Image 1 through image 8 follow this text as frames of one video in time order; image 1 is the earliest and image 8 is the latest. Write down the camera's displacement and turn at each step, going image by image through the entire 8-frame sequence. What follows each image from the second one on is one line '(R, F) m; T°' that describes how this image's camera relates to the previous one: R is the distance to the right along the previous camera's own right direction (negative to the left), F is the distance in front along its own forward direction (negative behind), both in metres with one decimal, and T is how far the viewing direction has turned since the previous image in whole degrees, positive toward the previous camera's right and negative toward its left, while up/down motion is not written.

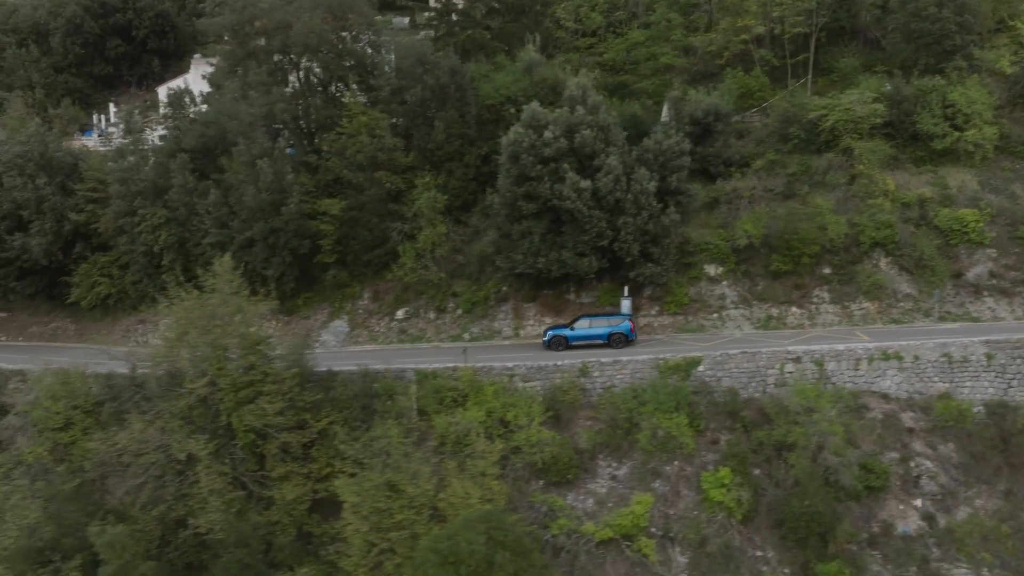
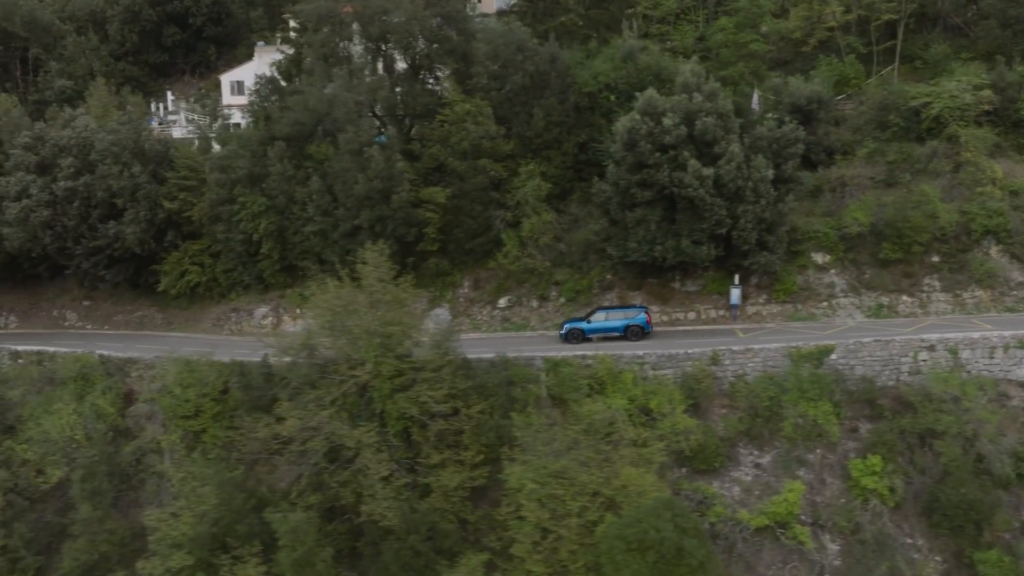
(-3.2, 0.0) m; 0°
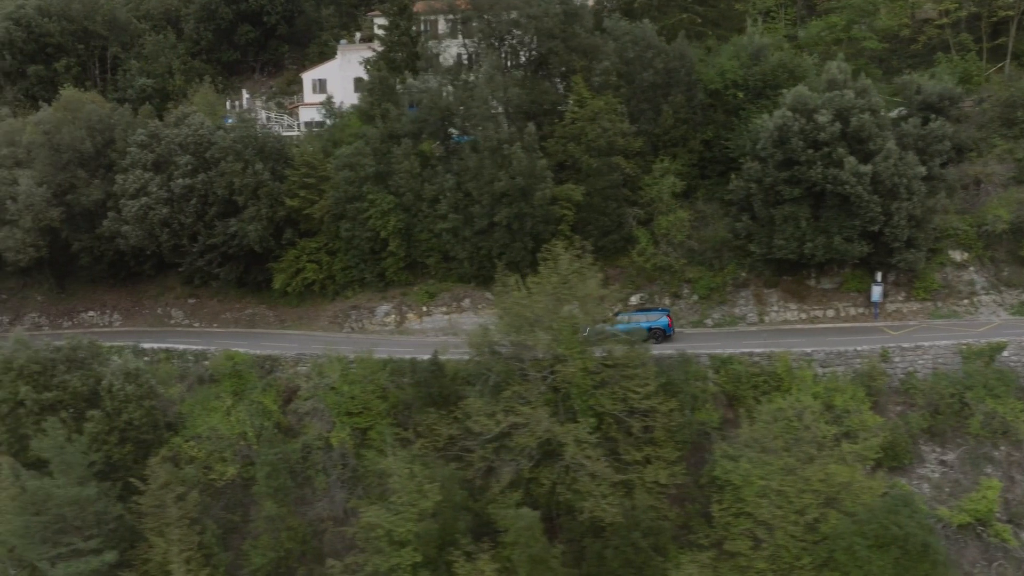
(-4.2, 0.0) m; 0°
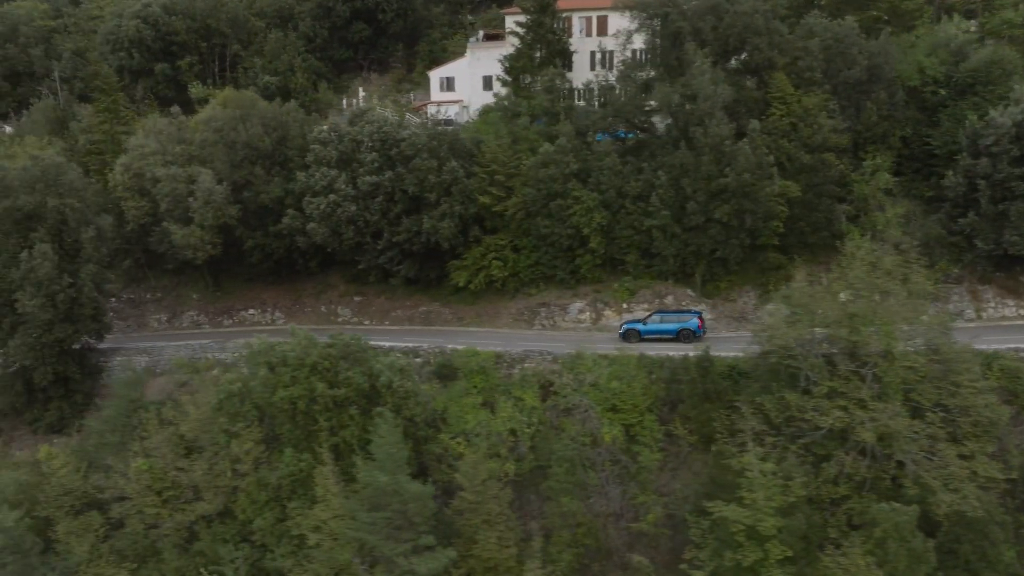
(-6.9, 0.0) m; 0°
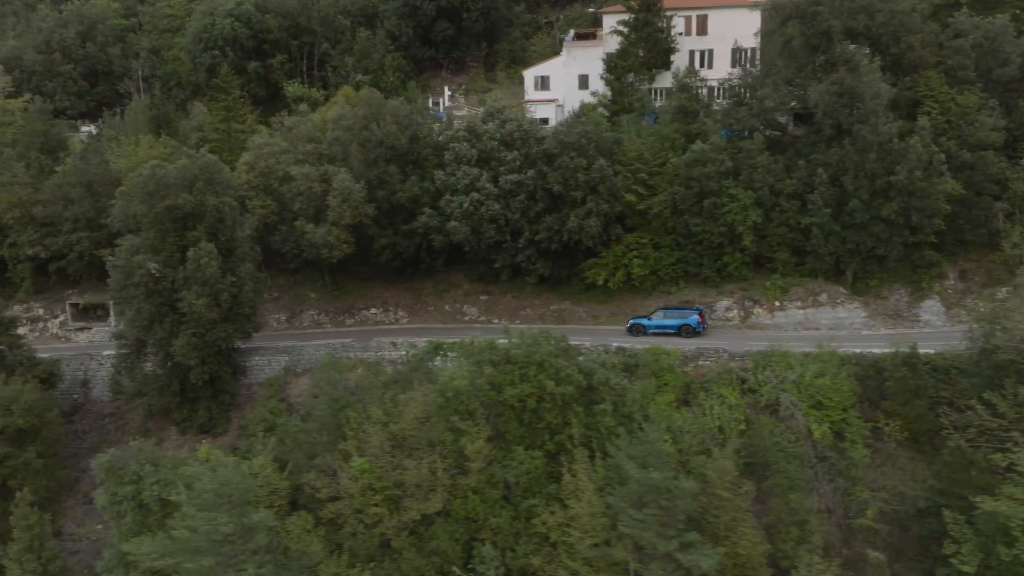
(-5.4, 0.0) m; +1°
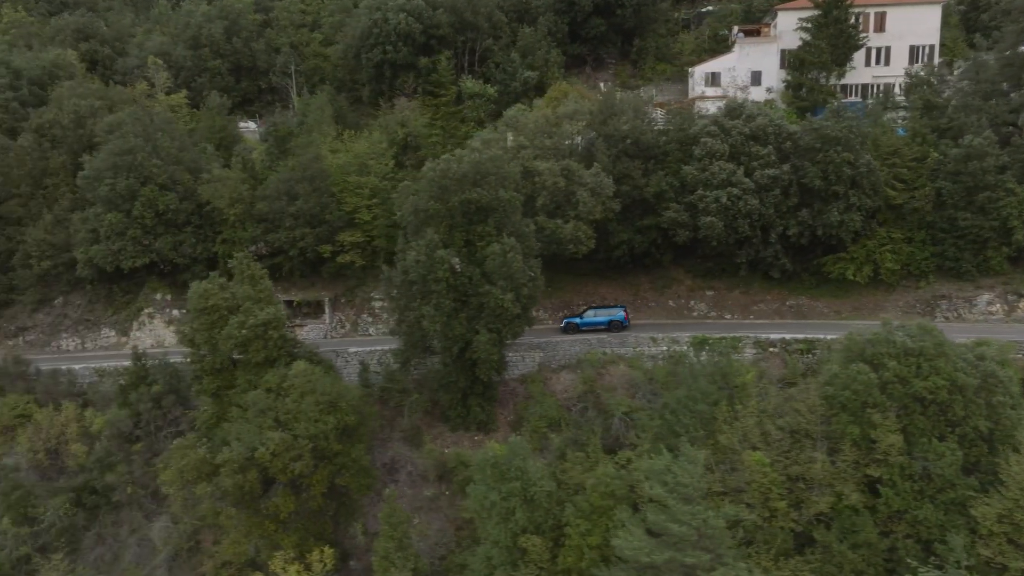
(-9.7, +0.2) m; +1°
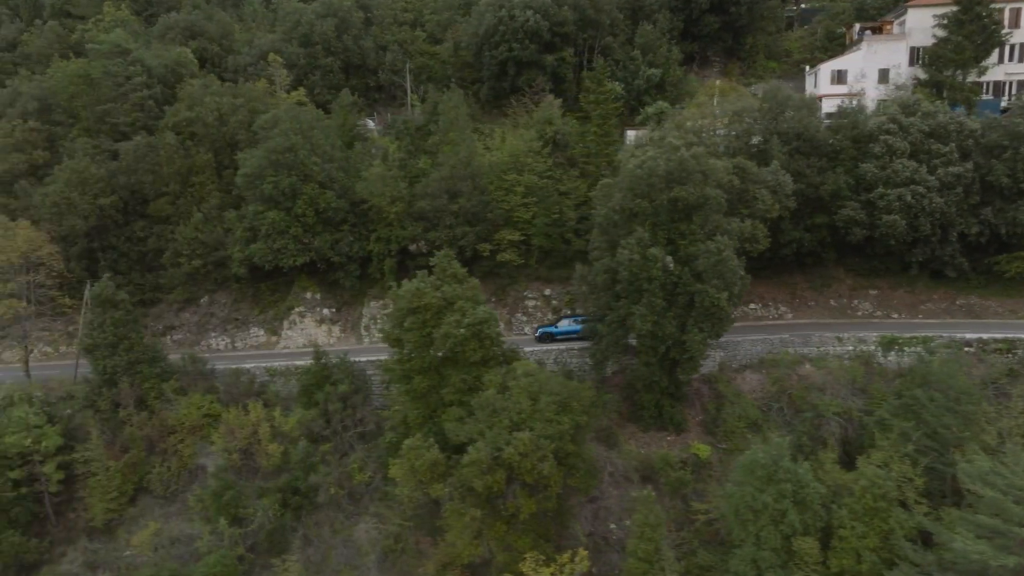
(-6.3, +0.3) m; 0°
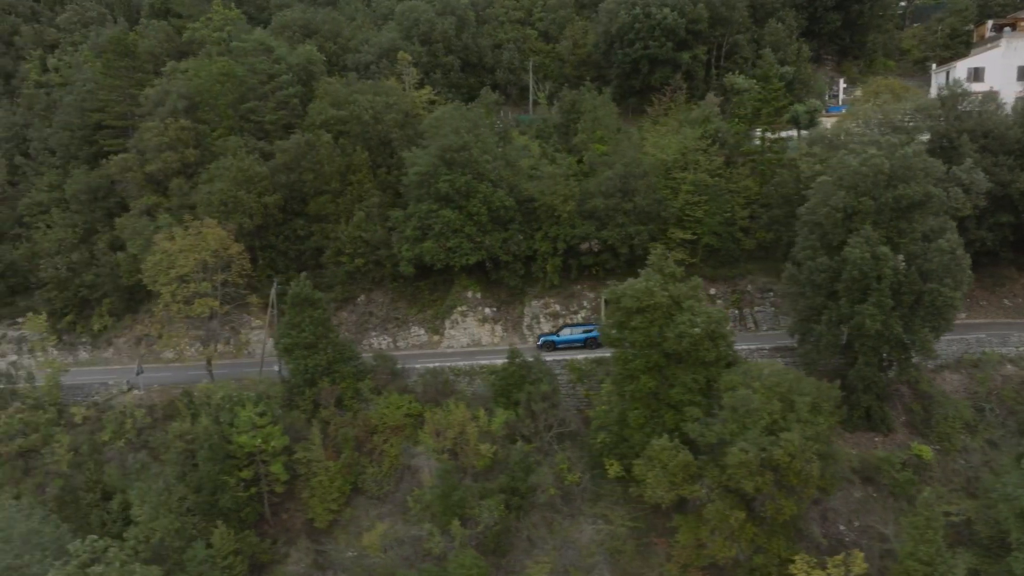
(-6.6, +0.2) m; 0°
